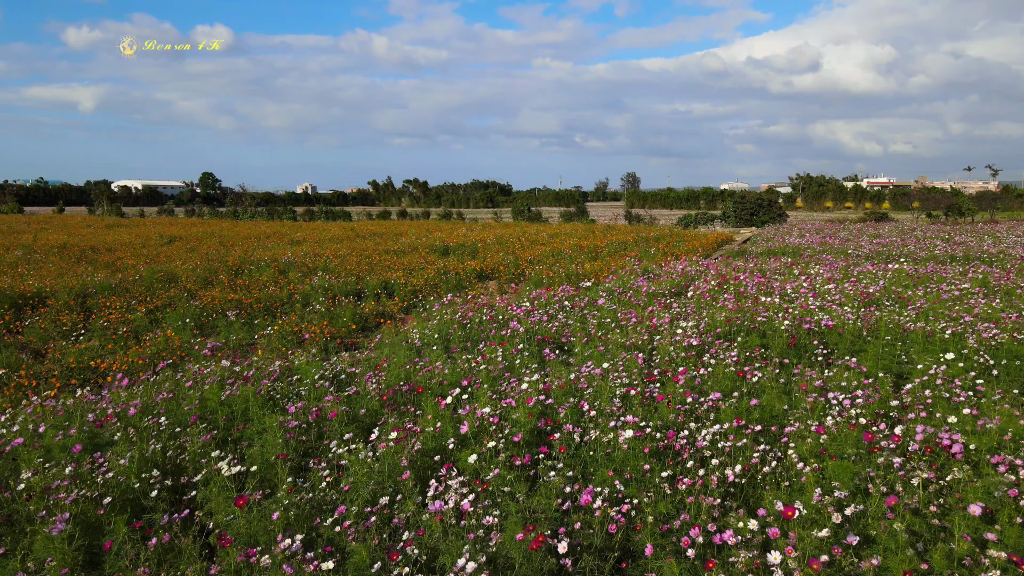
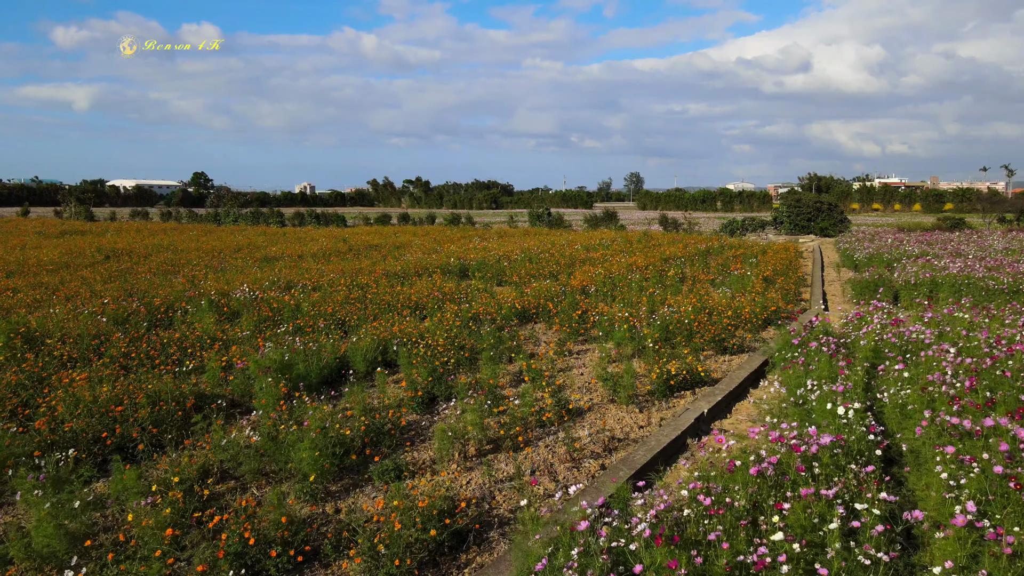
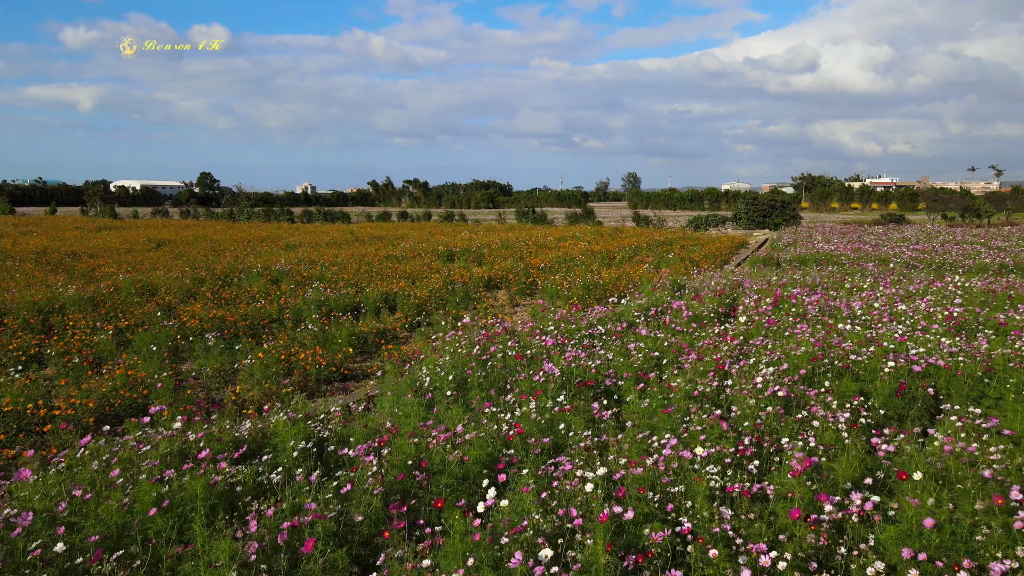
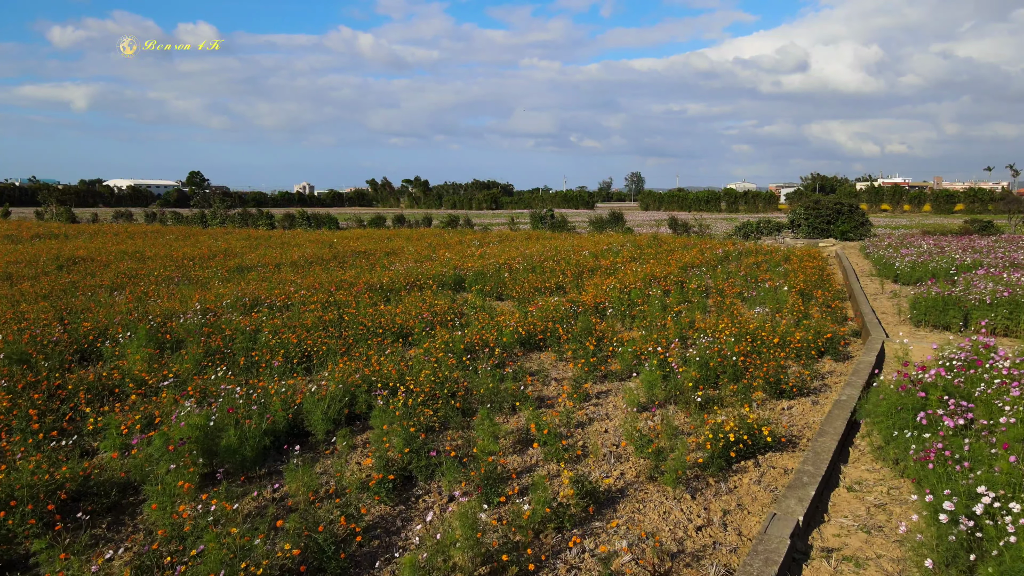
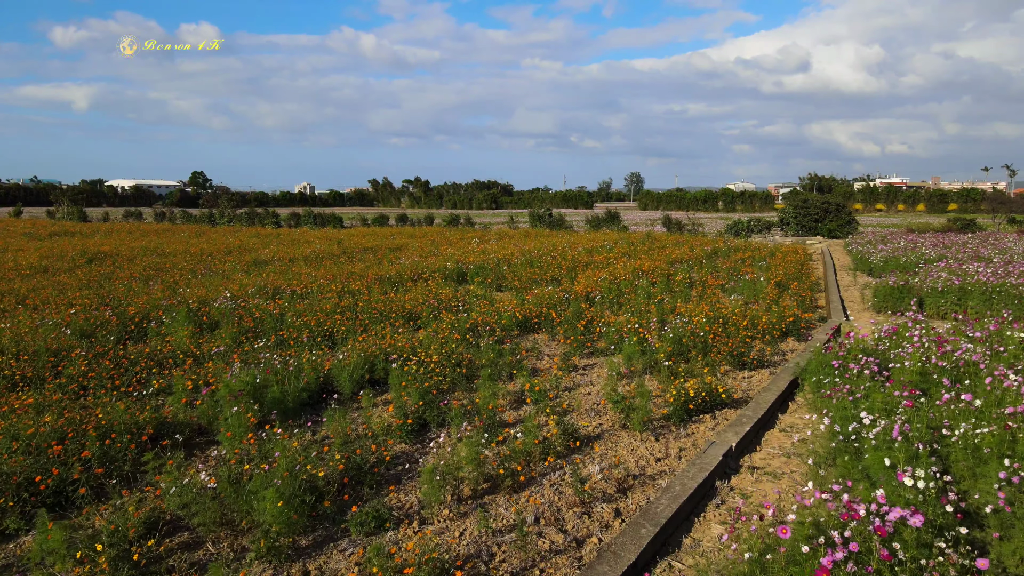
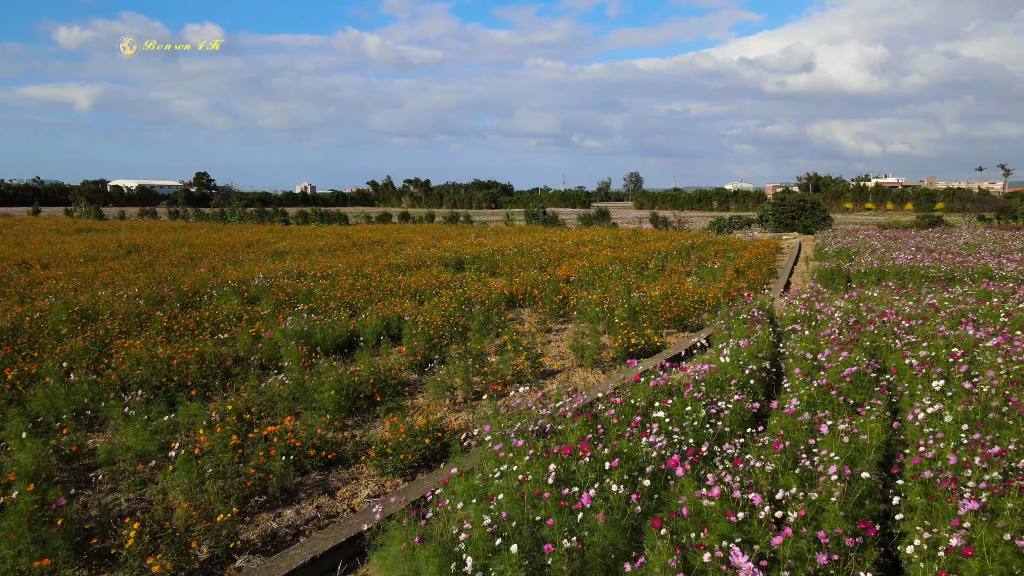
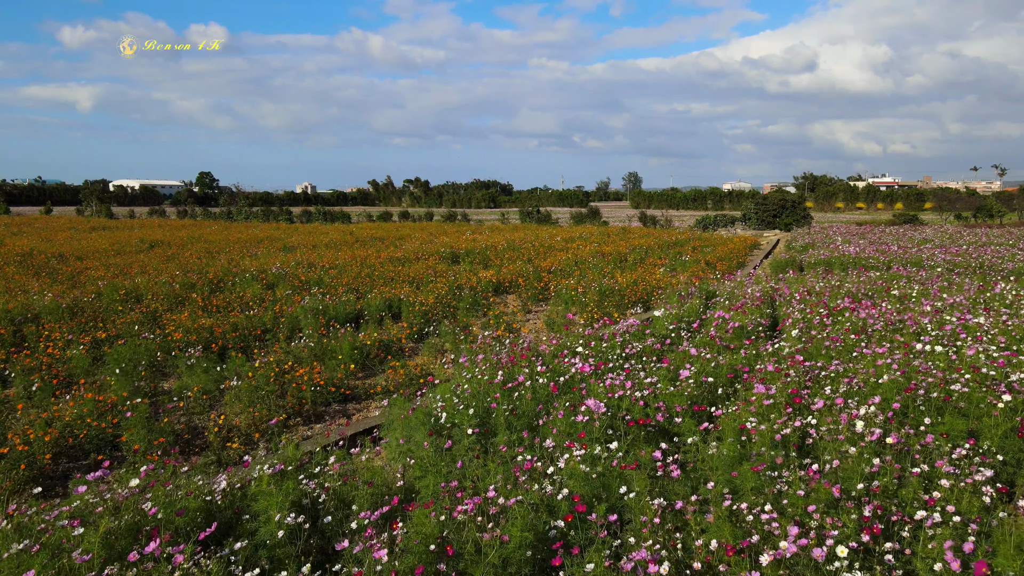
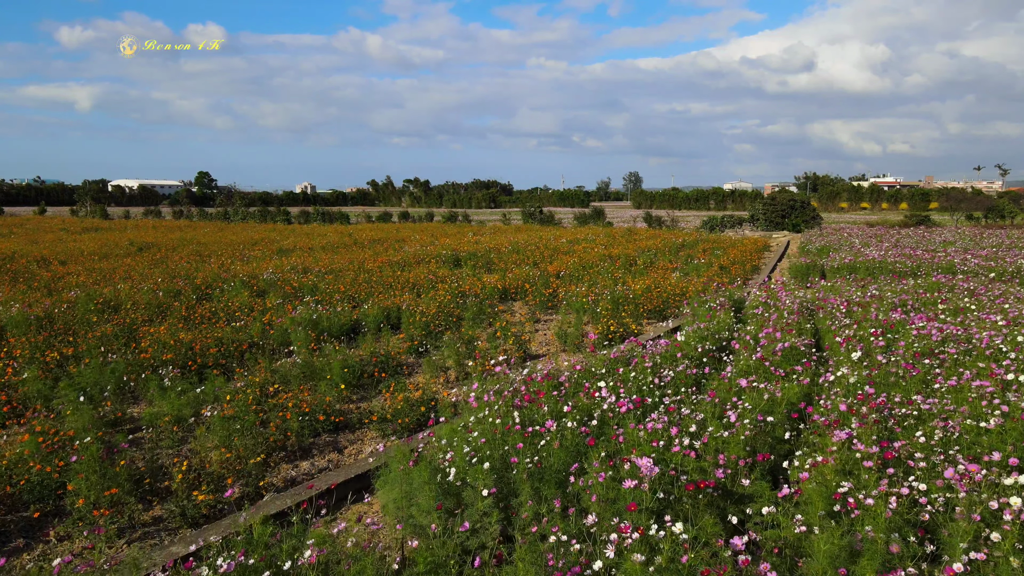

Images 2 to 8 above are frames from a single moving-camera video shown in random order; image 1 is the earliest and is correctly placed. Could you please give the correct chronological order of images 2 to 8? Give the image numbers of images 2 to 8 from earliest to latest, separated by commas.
3, 7, 8, 6, 2, 5, 4
